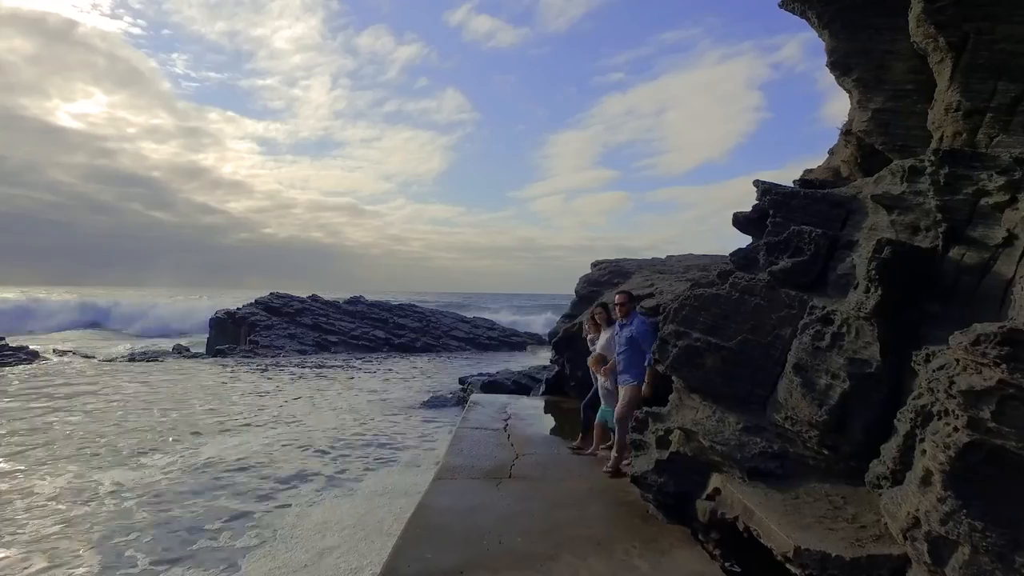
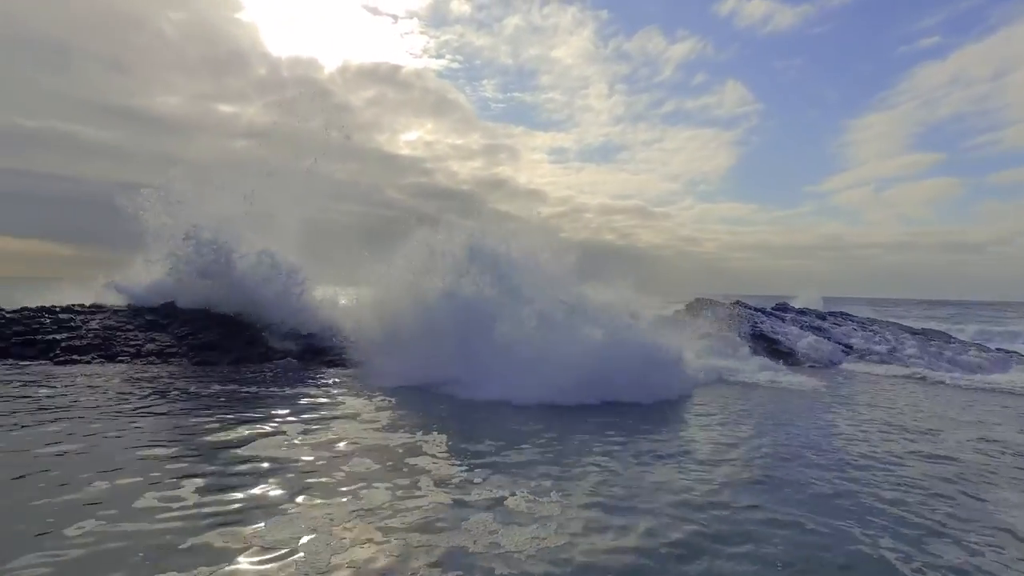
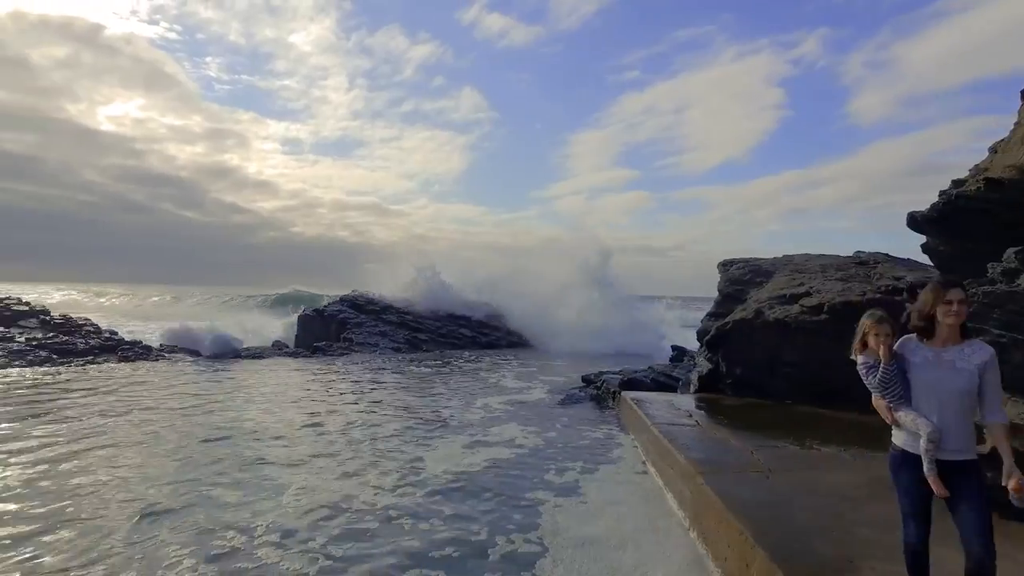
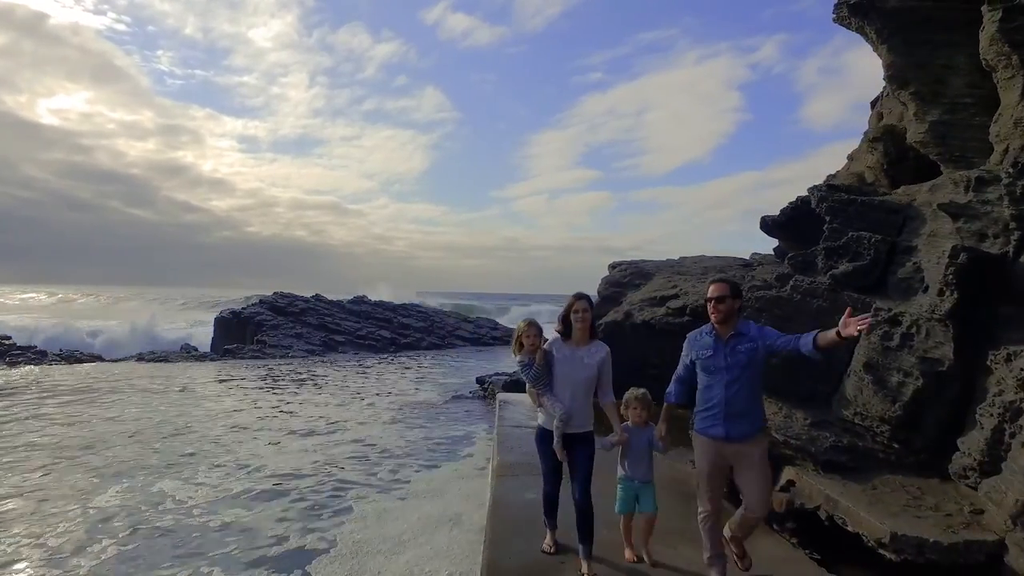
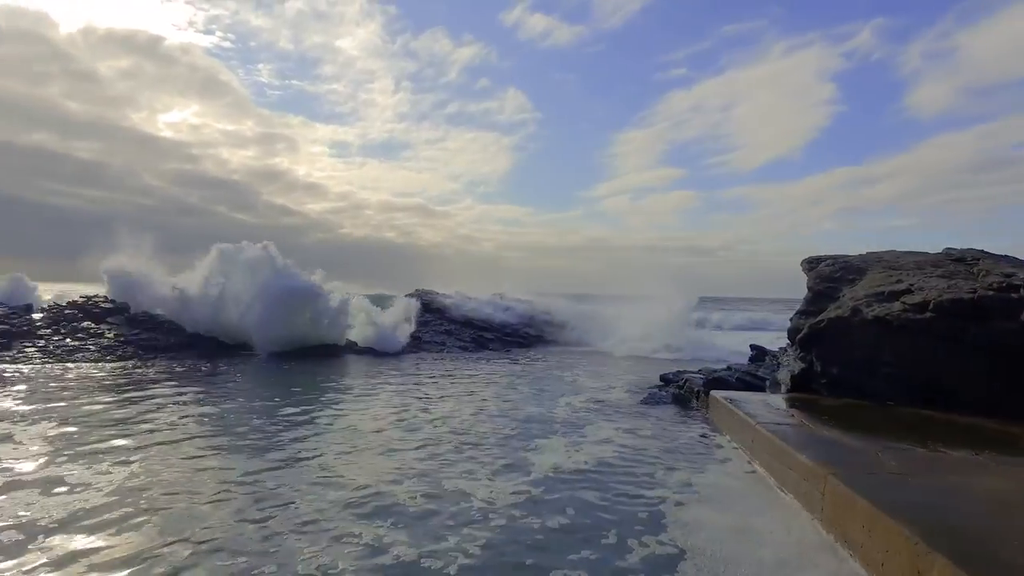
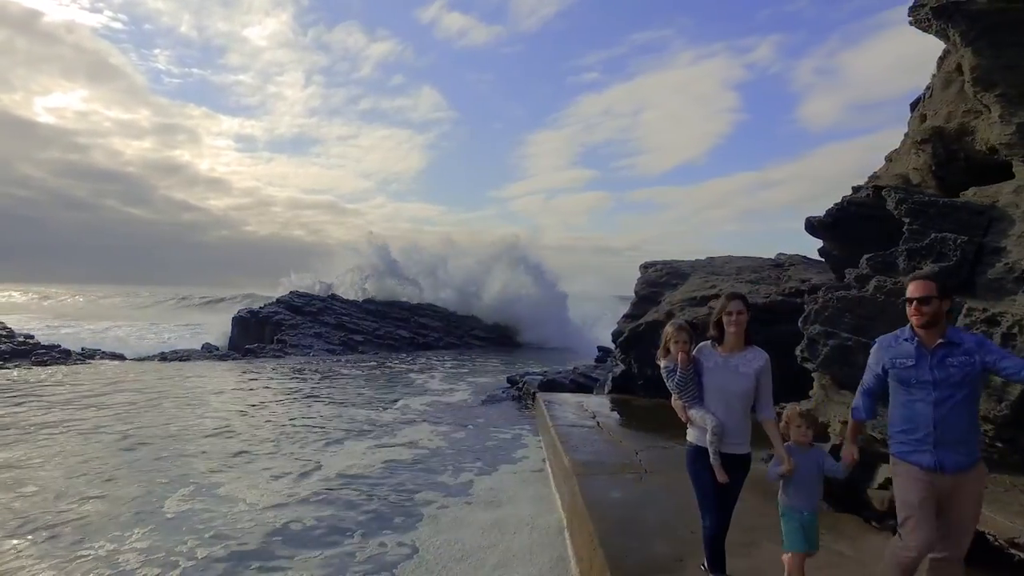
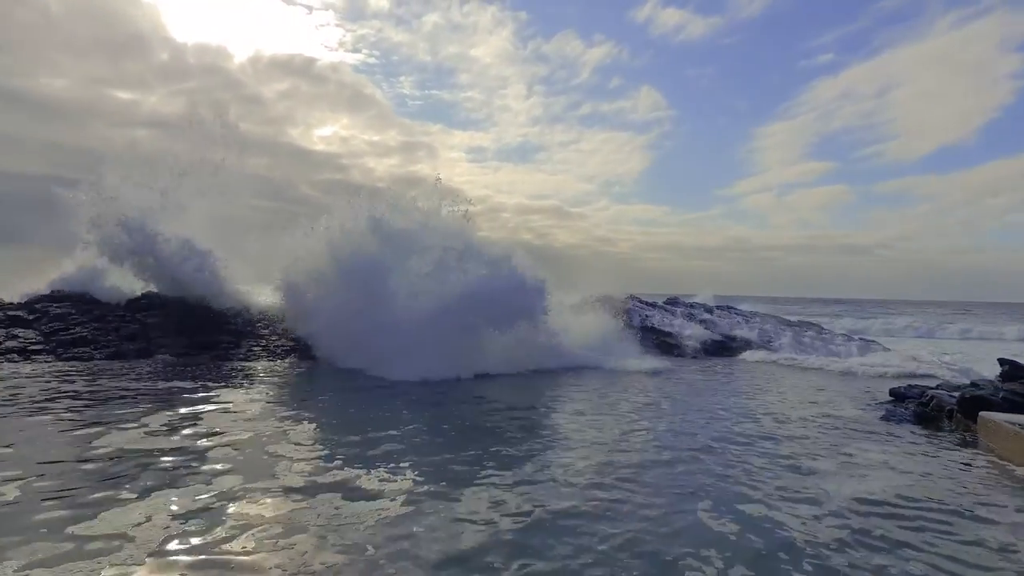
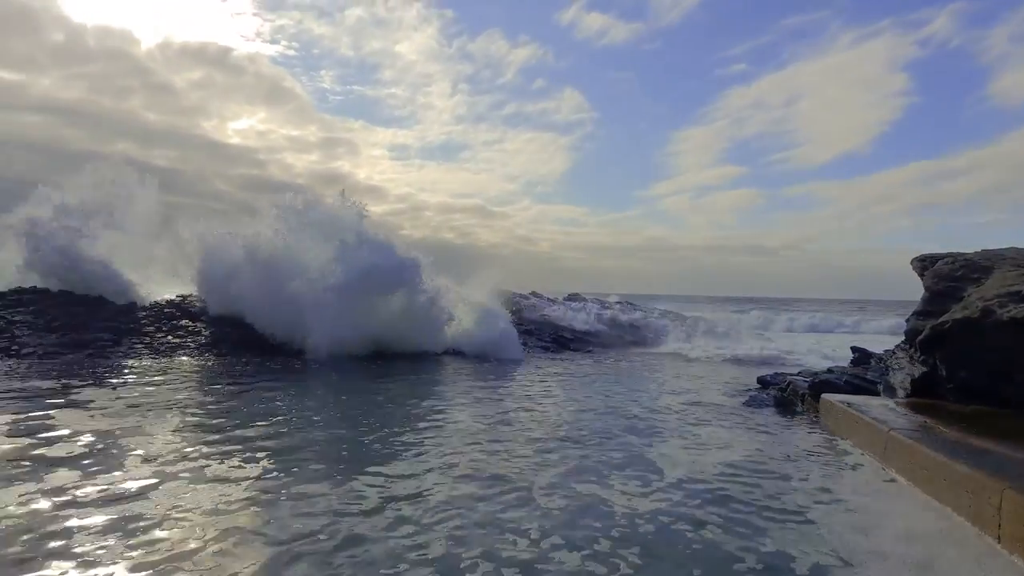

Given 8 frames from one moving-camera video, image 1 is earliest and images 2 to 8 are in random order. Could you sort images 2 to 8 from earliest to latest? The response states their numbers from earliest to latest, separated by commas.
4, 6, 3, 5, 8, 7, 2
